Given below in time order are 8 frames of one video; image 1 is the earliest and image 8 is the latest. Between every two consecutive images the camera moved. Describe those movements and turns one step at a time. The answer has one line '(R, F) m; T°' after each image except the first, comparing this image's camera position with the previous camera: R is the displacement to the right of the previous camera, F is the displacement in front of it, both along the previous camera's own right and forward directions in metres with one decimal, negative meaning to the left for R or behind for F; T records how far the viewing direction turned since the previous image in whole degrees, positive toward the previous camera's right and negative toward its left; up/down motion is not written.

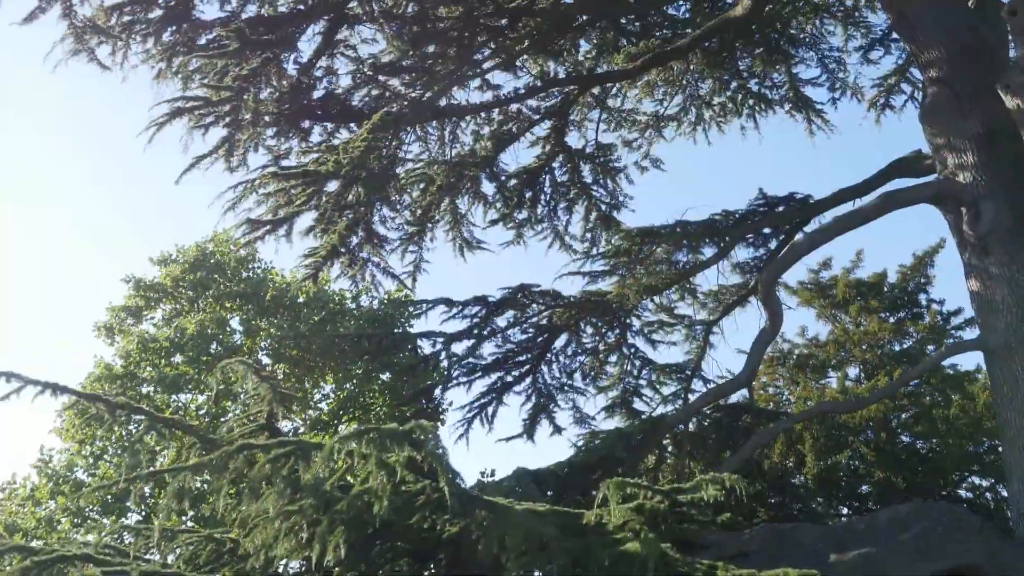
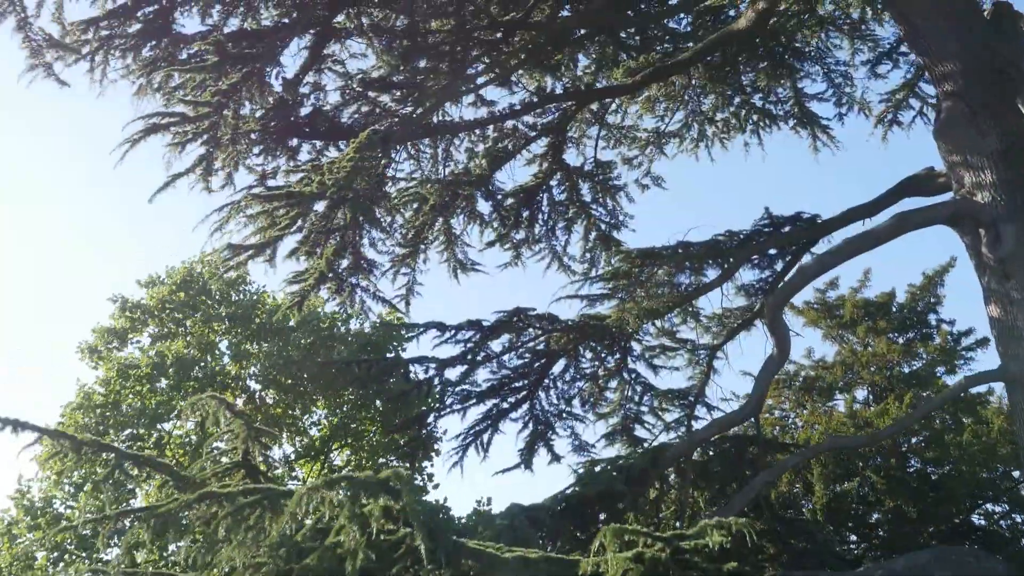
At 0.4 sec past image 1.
(+0.1, +0.4) m; 0°
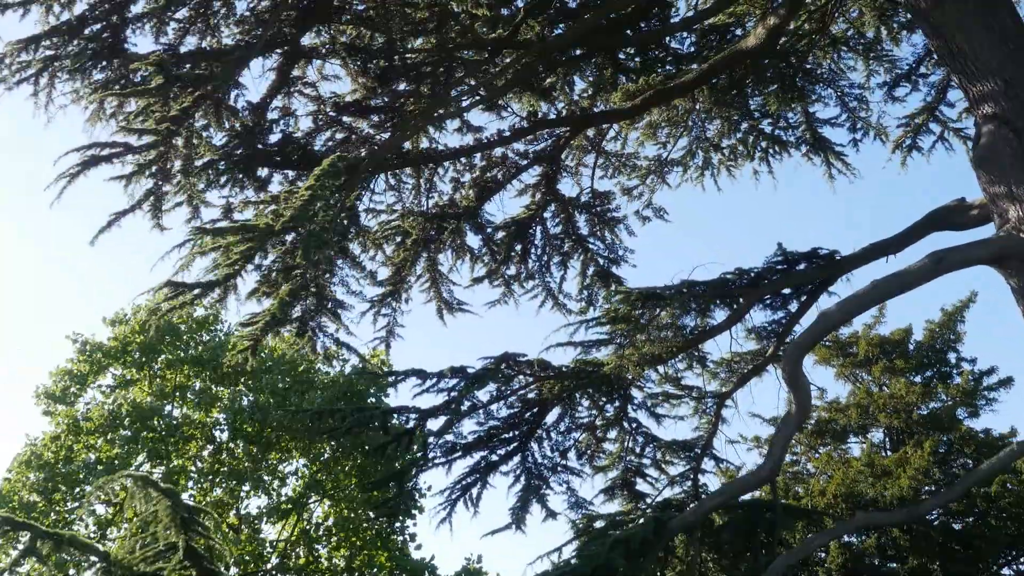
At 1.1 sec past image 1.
(+0.1, +0.9) m; 0°
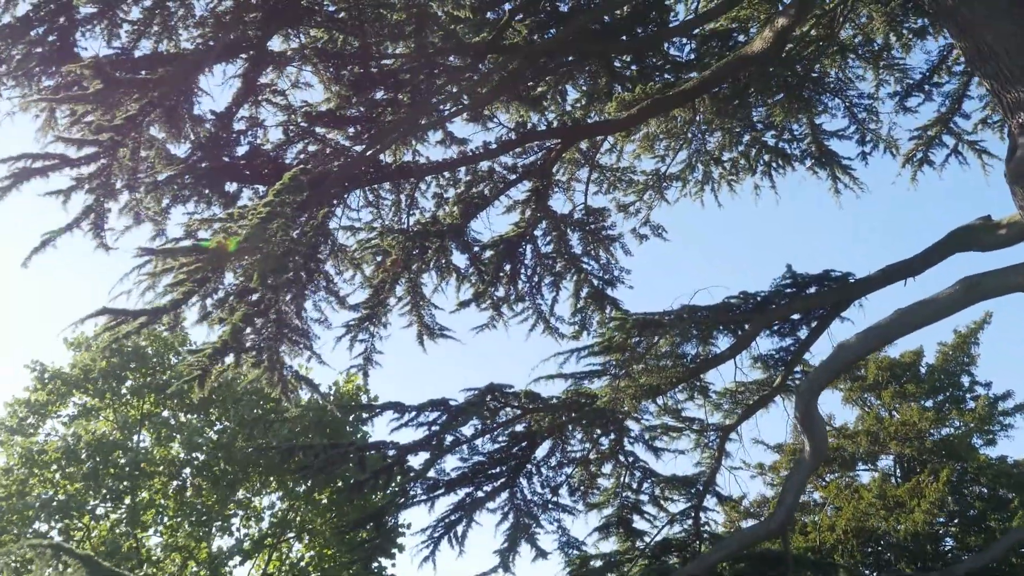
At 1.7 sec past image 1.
(+0.1, +0.7) m; 0°
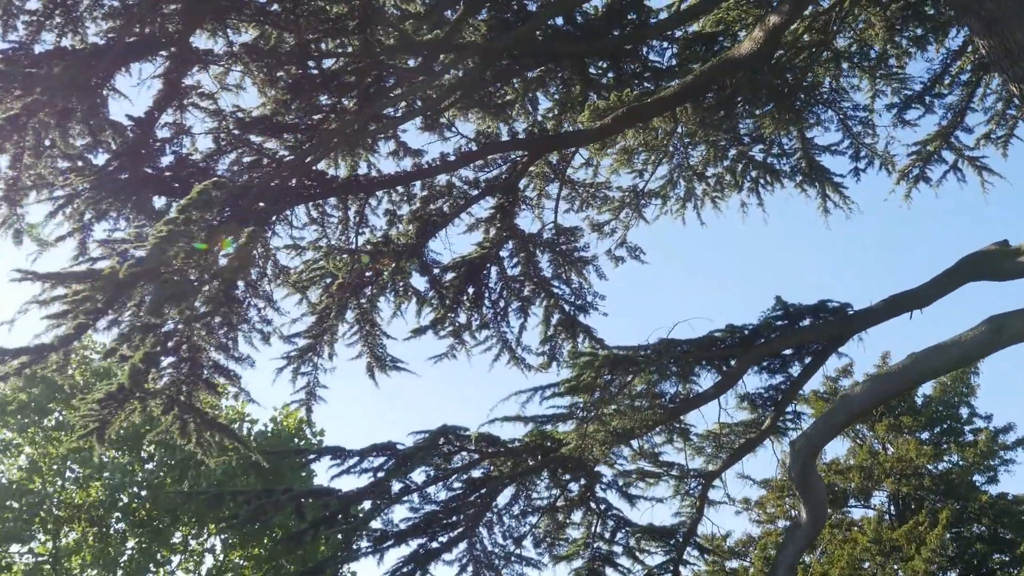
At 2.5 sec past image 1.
(+0.2, +0.9) m; +1°
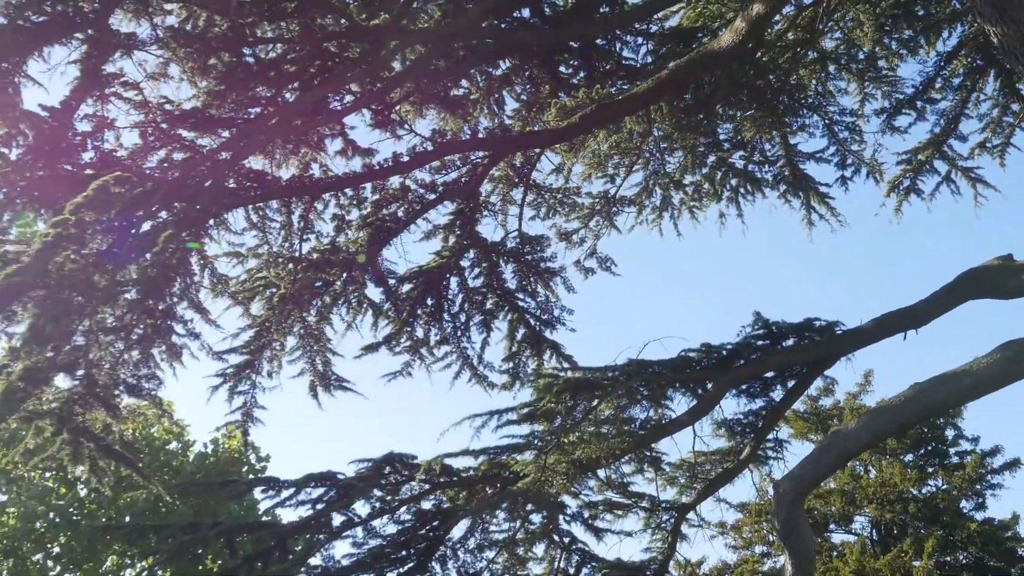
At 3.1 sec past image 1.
(+0.1, +0.7) m; +1°
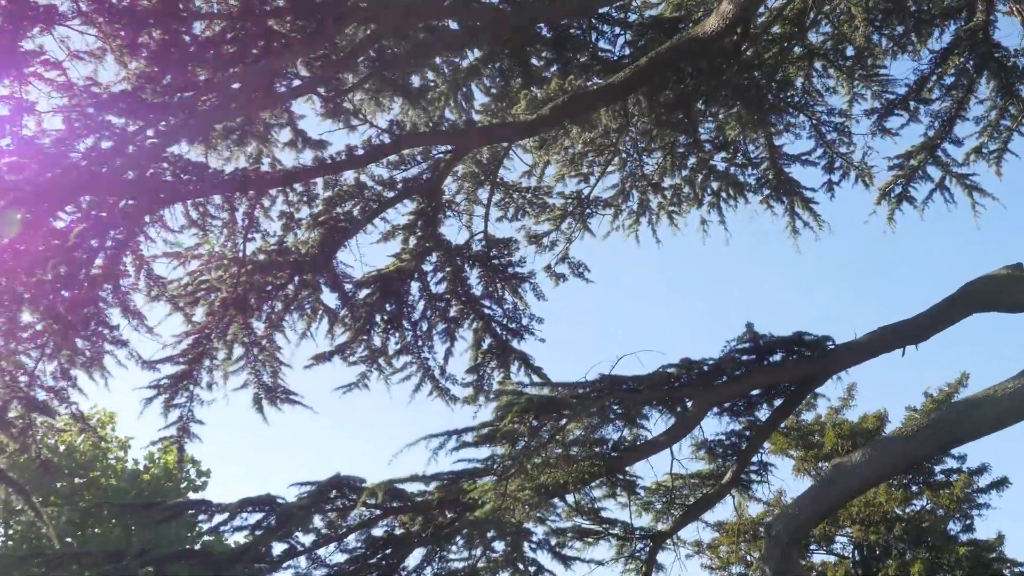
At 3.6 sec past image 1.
(+0.1, +0.6) m; +1°
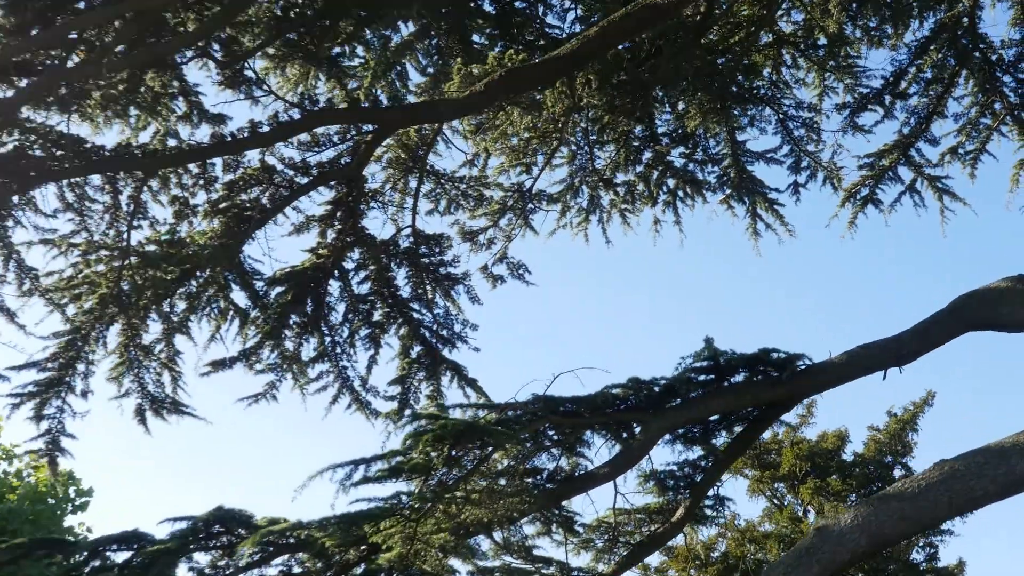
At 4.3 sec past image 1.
(+0.2, +0.9) m; +2°
